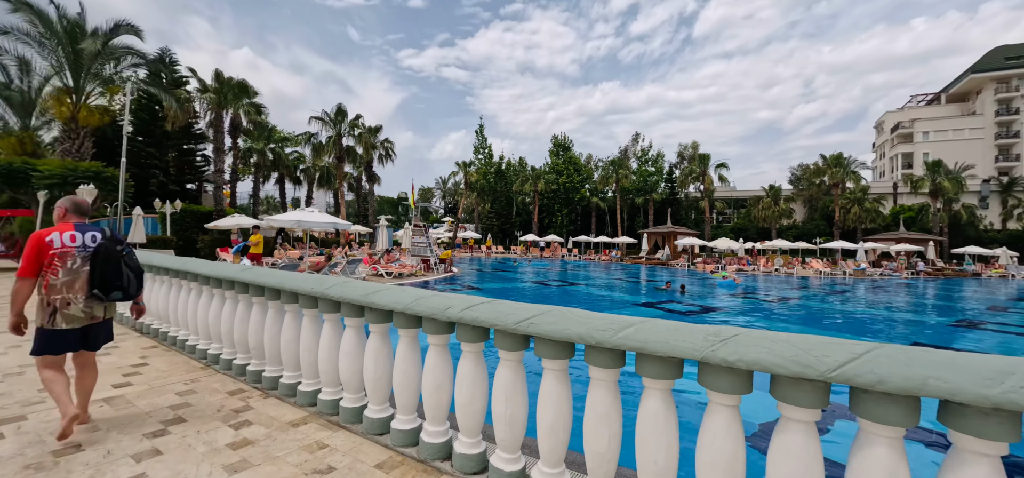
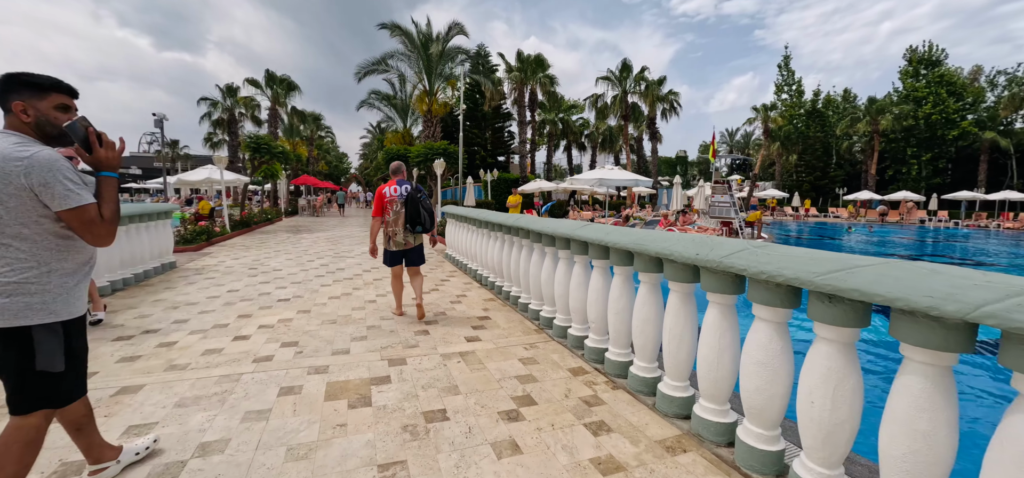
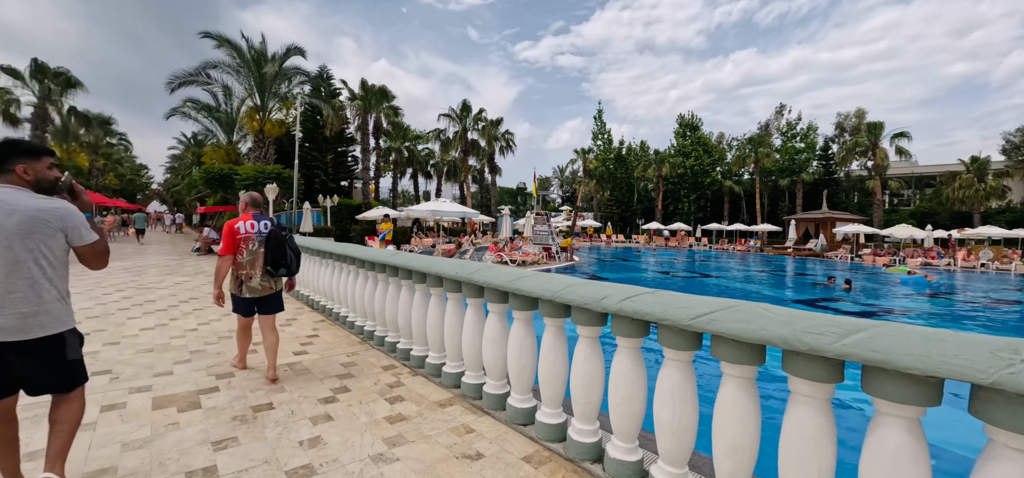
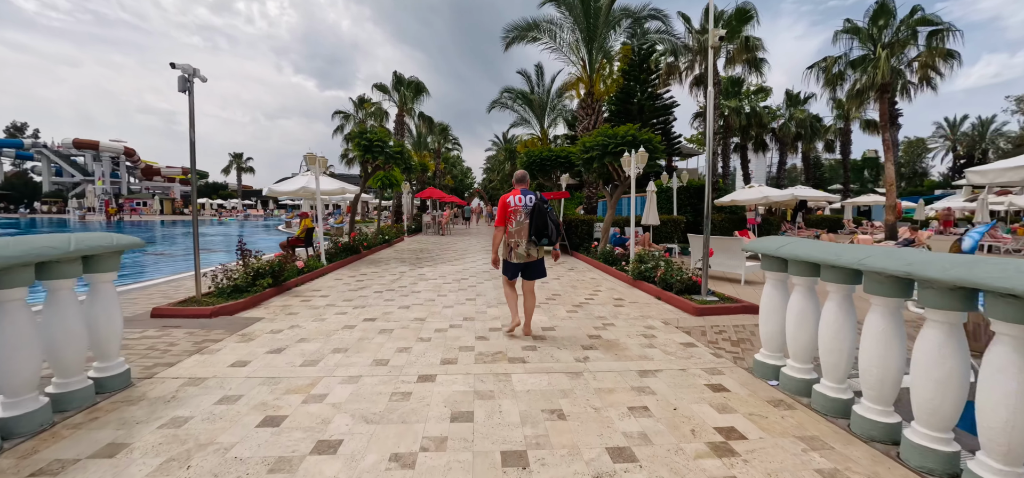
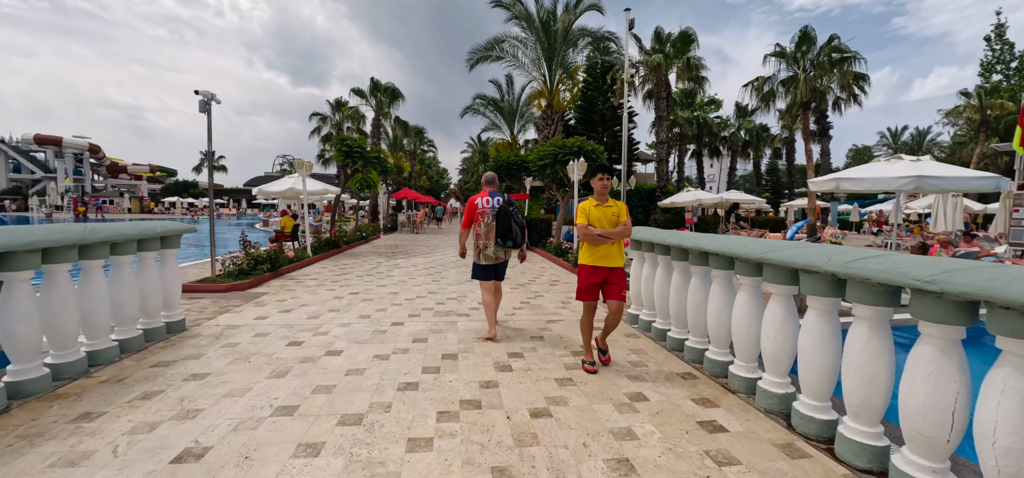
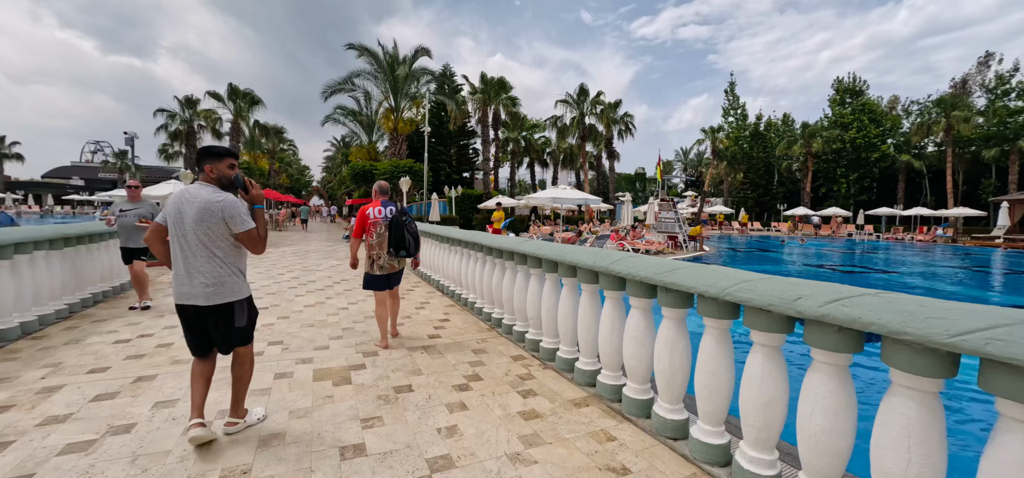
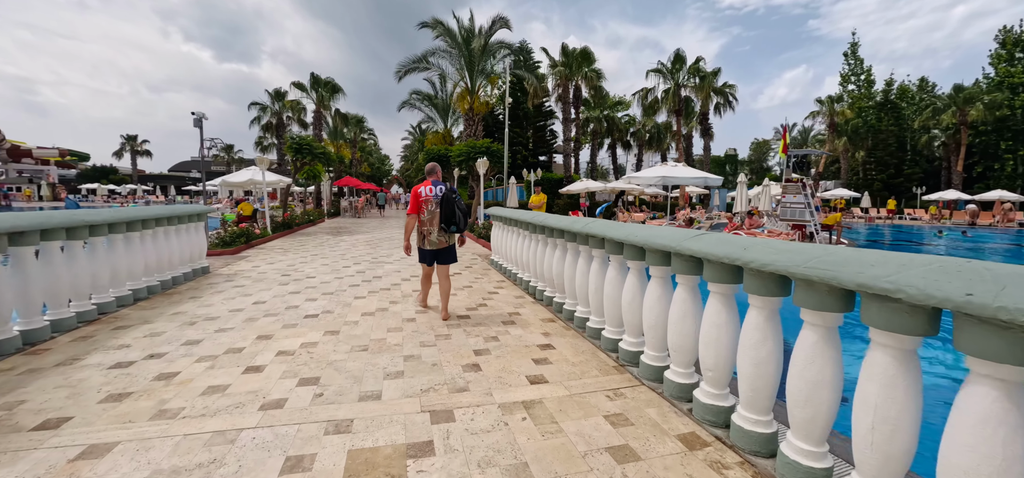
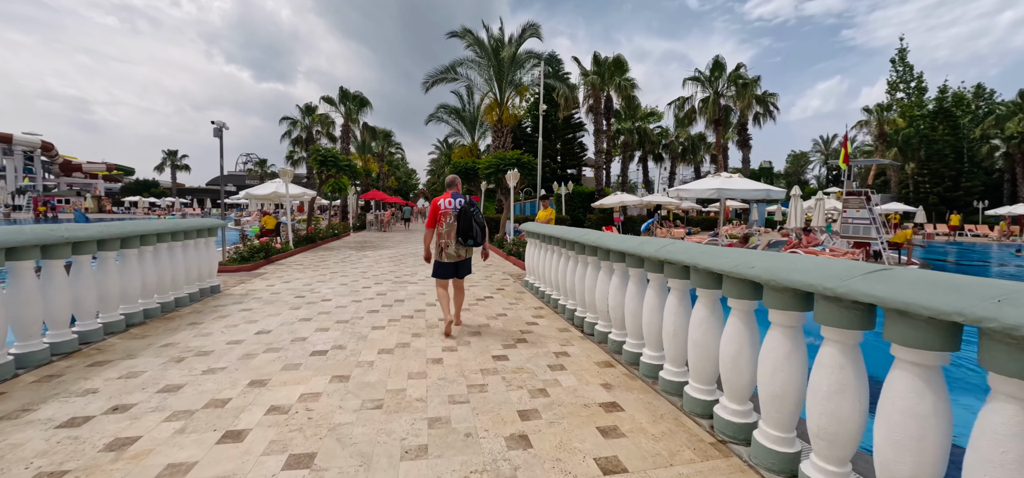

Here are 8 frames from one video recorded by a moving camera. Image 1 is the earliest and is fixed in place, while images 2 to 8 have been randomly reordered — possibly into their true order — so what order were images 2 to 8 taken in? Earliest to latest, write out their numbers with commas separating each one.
3, 6, 2, 7, 8, 5, 4
